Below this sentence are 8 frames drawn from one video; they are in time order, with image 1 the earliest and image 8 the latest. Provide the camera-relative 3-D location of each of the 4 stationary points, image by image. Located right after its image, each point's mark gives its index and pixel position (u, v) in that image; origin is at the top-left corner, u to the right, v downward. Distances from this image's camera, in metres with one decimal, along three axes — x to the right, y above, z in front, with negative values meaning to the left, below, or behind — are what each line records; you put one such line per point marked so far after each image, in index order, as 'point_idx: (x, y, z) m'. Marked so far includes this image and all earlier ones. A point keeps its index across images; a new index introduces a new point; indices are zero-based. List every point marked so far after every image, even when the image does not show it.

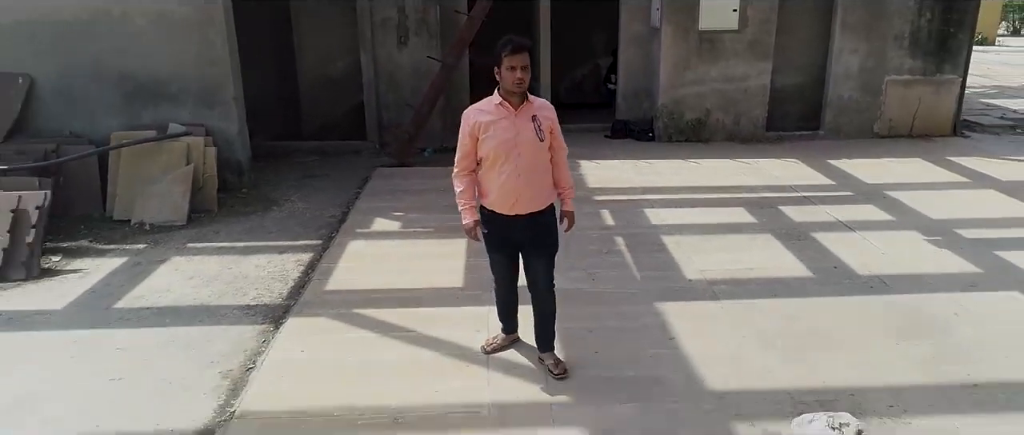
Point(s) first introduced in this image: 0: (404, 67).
0: (-0.8, +1.1, +5.7) m
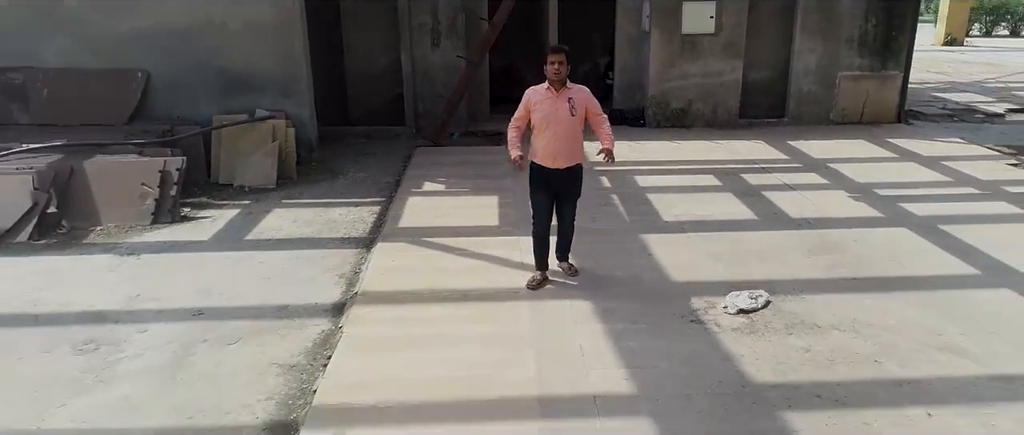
0: (-0.6, +1.3, +6.9) m
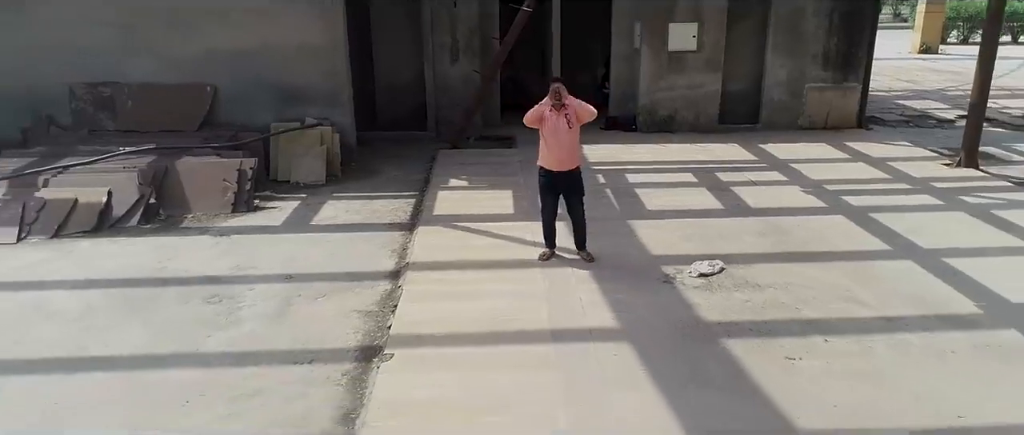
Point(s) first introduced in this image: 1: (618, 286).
0: (-0.6, +1.4, +7.9) m
1: (+0.5, -0.4, +4.2) m
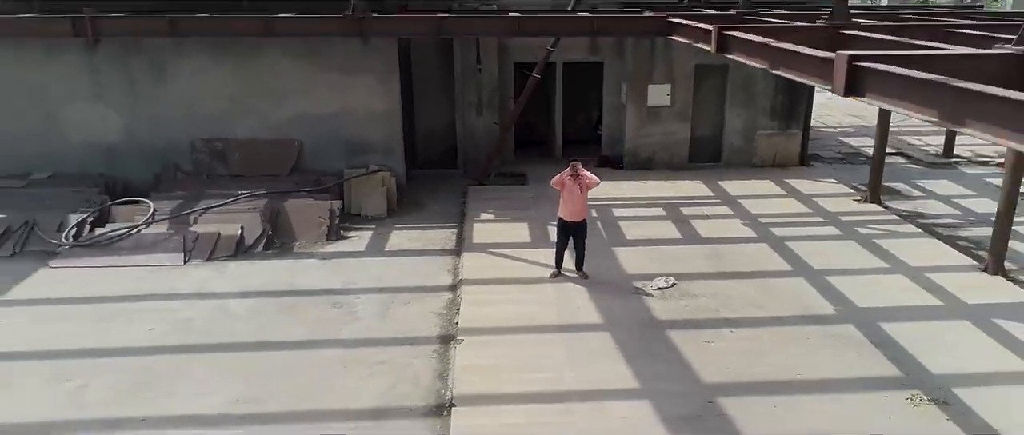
0: (-0.4, +1.1, +10.0) m
1: (+0.7, -0.6, +6.3) m
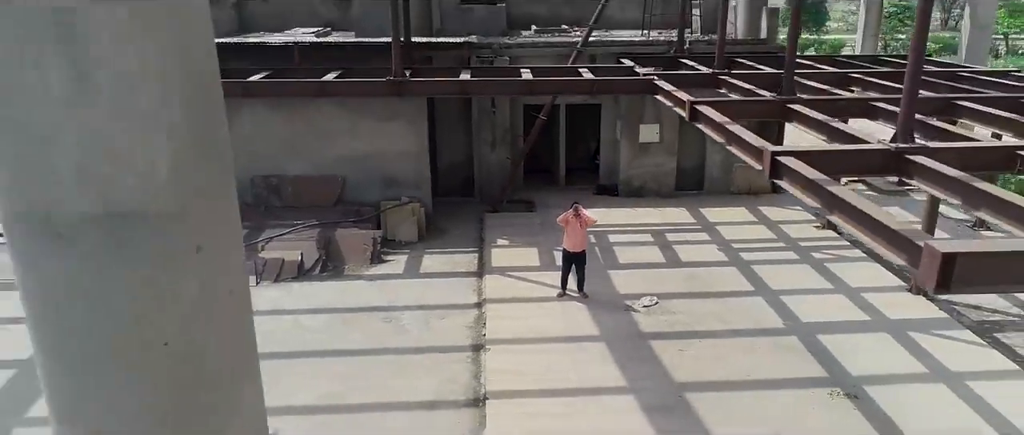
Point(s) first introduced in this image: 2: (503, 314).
0: (-0.3, +0.8, +11.6) m
1: (+0.8, -0.9, +7.9) m
2: (-0.1, -0.9, +7.8) m
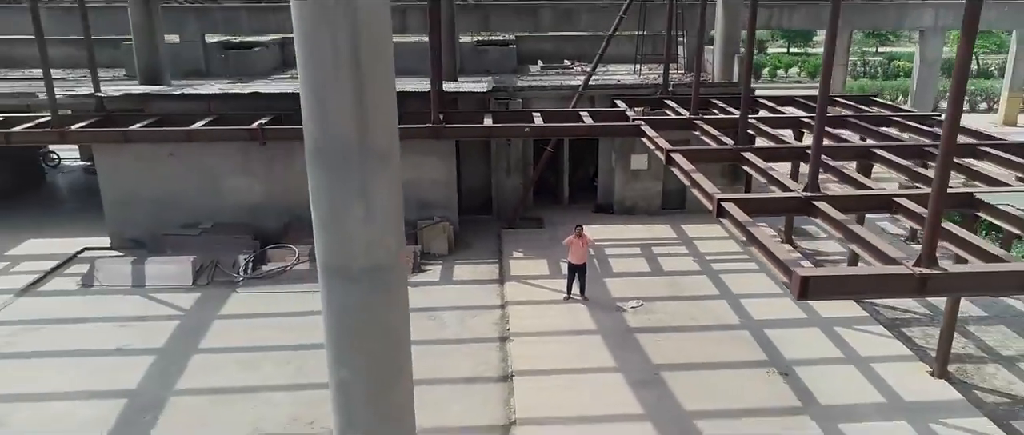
0: (-0.1, +0.6, +13.8) m
1: (+1.0, -1.2, +10.1) m
2: (+0.1, -1.2, +10.0) m
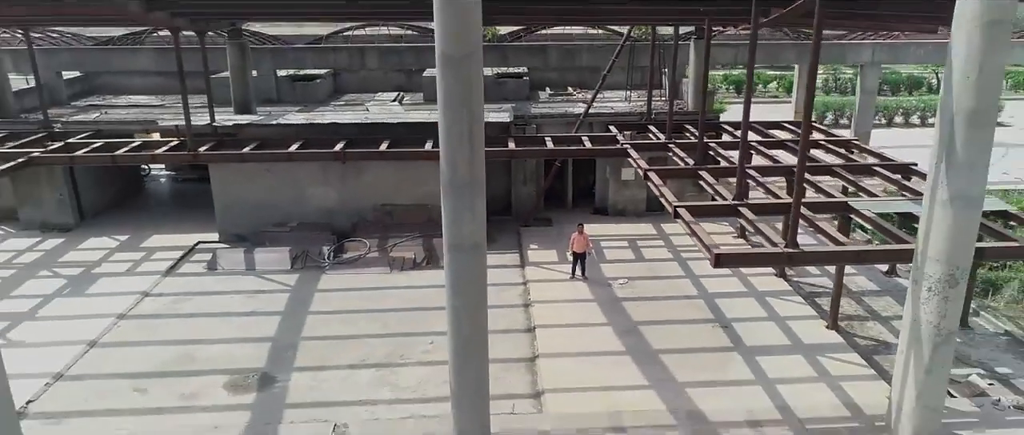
0: (+0.3, +0.5, +17.5) m
1: (+1.4, -1.2, +13.7) m
2: (+0.5, -1.2, +13.7) m
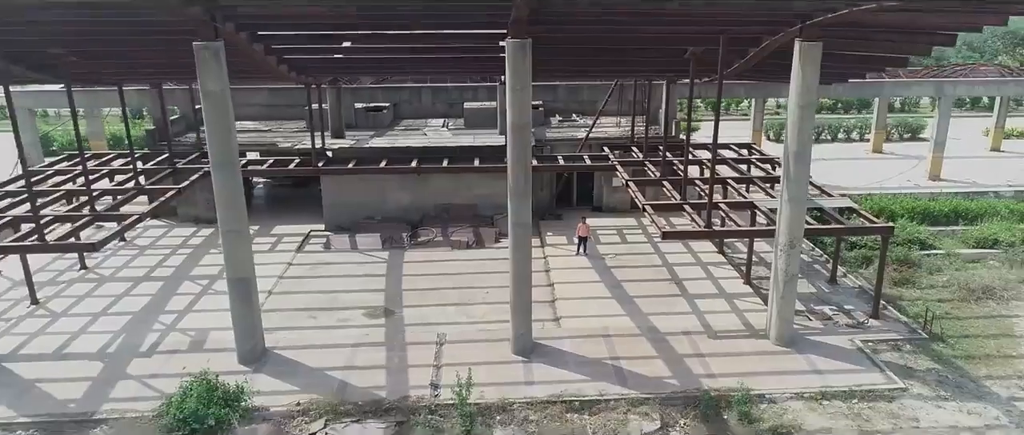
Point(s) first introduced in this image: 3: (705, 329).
0: (+0.9, +0.7, +23.9) m
1: (+2.0, -1.1, +20.2) m
2: (+1.1, -1.1, +20.1) m
3: (+3.8, -2.2, +16.1) m
